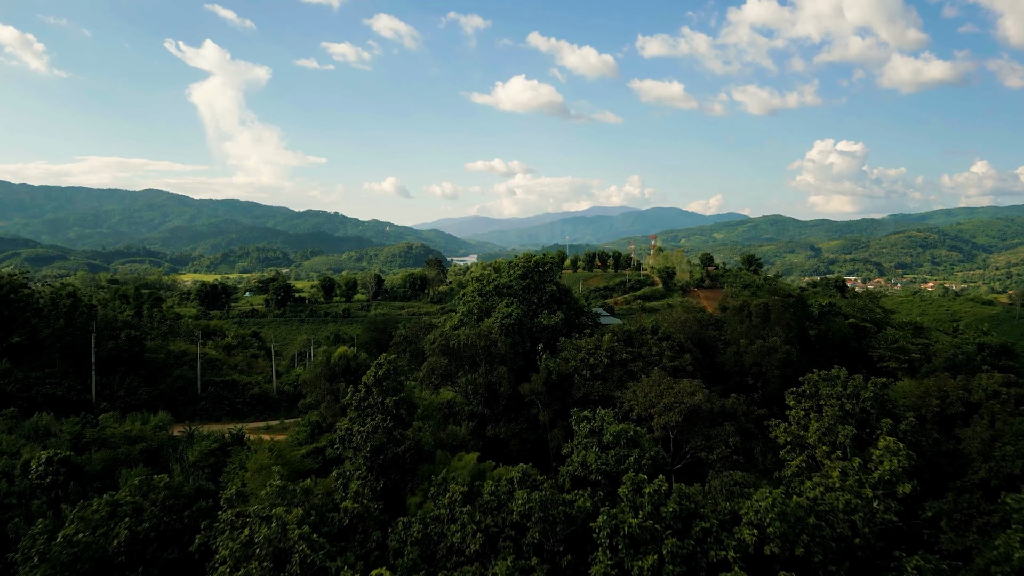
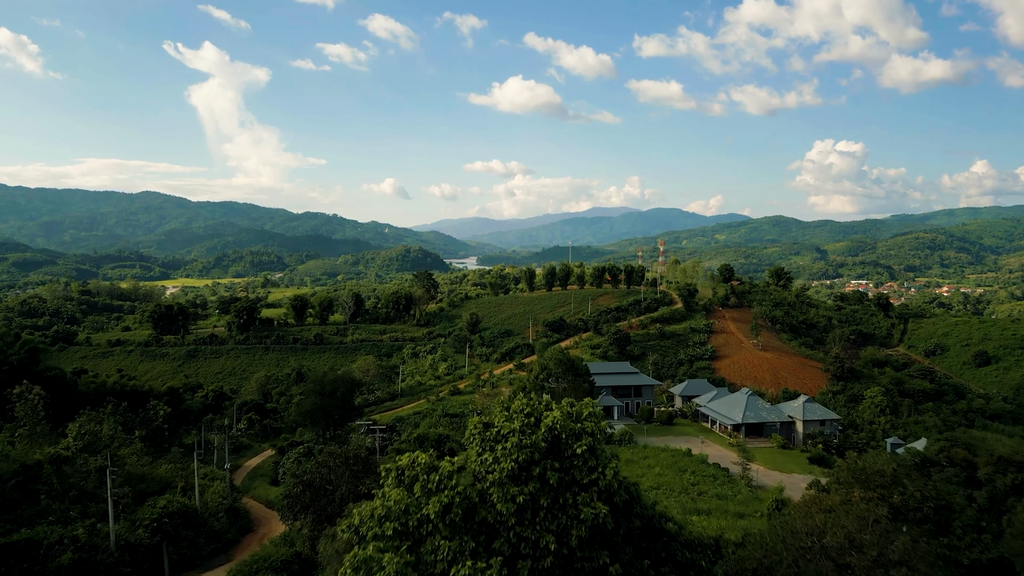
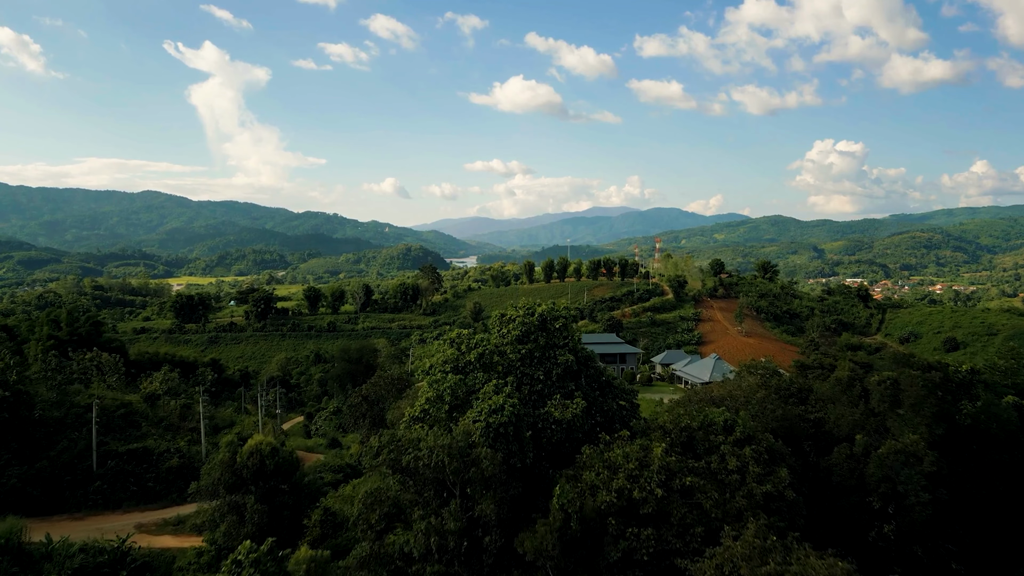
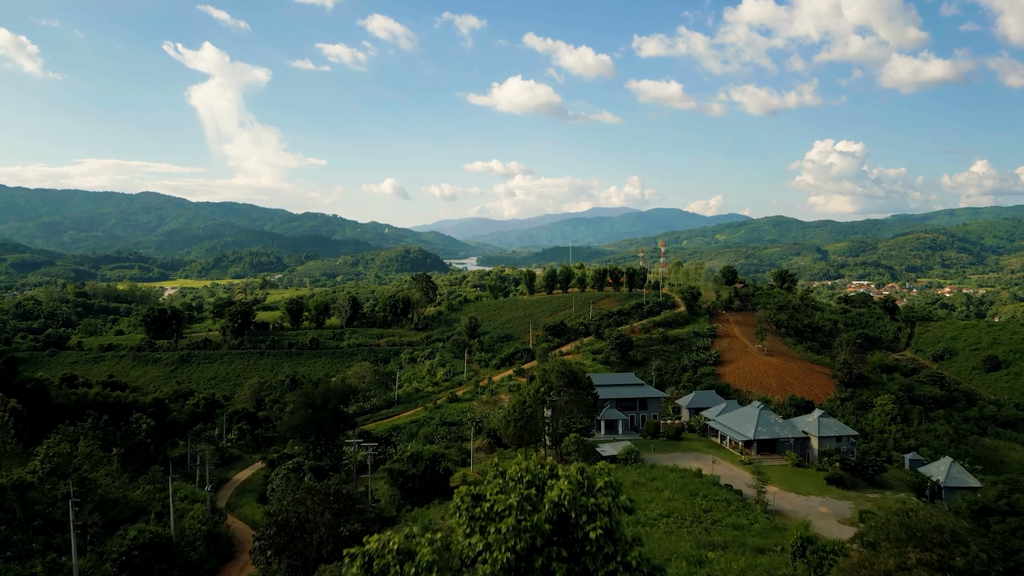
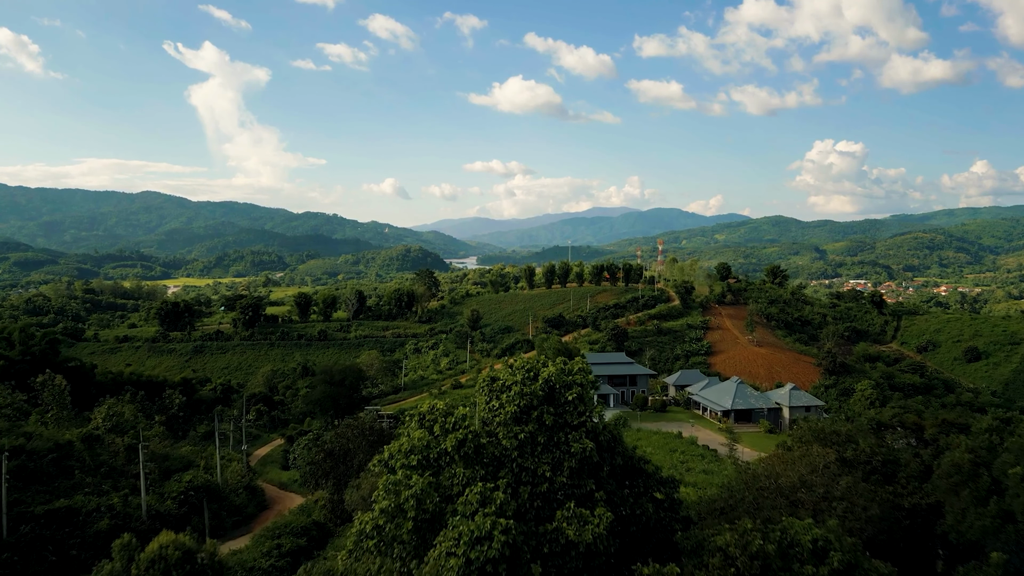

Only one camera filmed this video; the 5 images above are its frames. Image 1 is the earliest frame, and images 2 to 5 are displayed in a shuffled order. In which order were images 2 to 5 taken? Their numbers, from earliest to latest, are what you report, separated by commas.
3, 5, 2, 4
